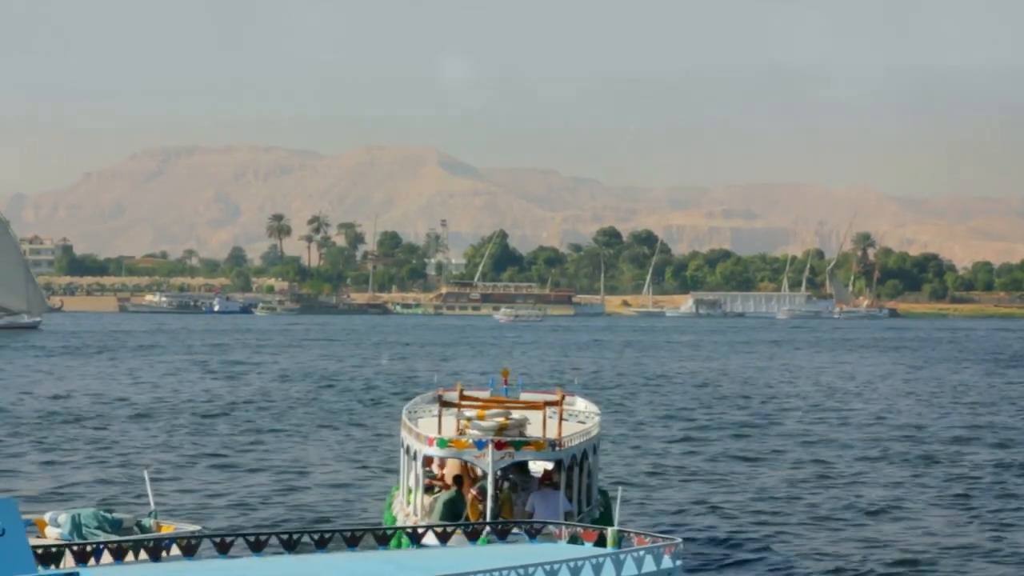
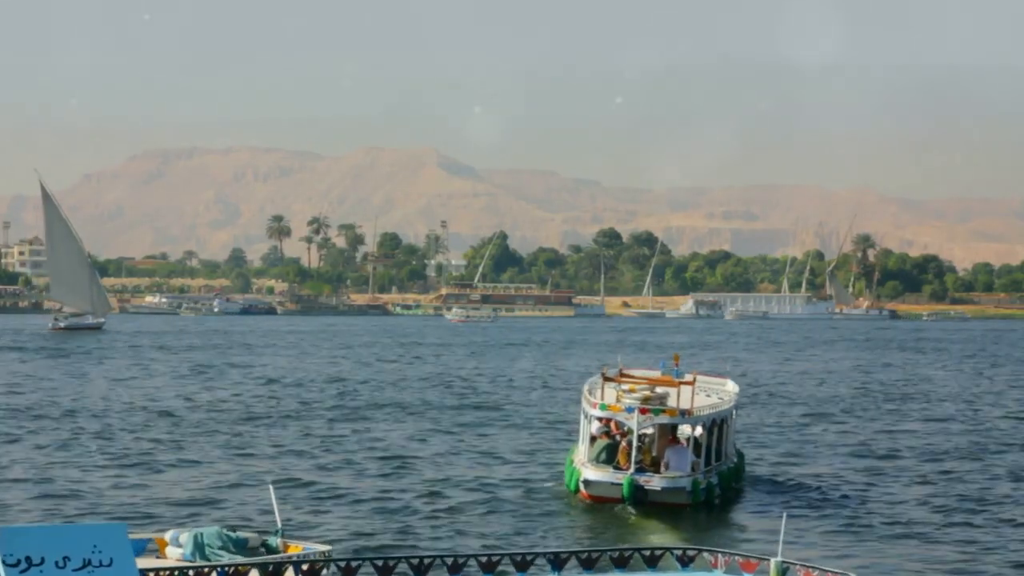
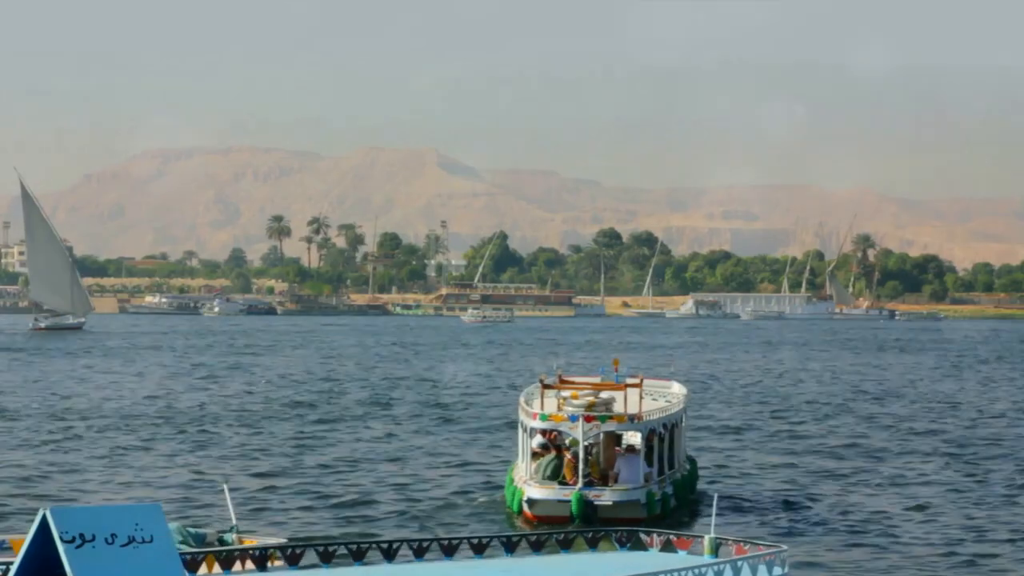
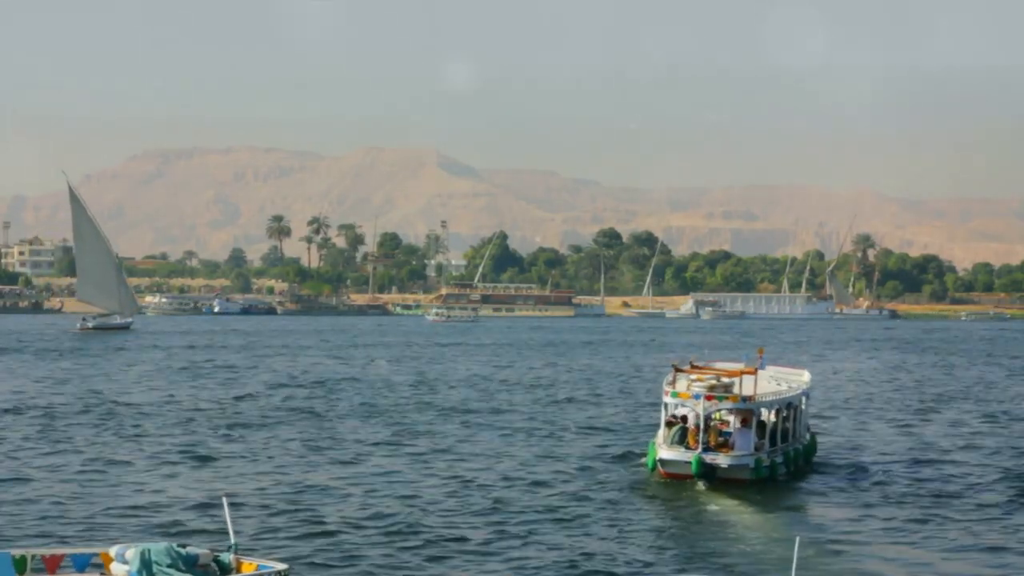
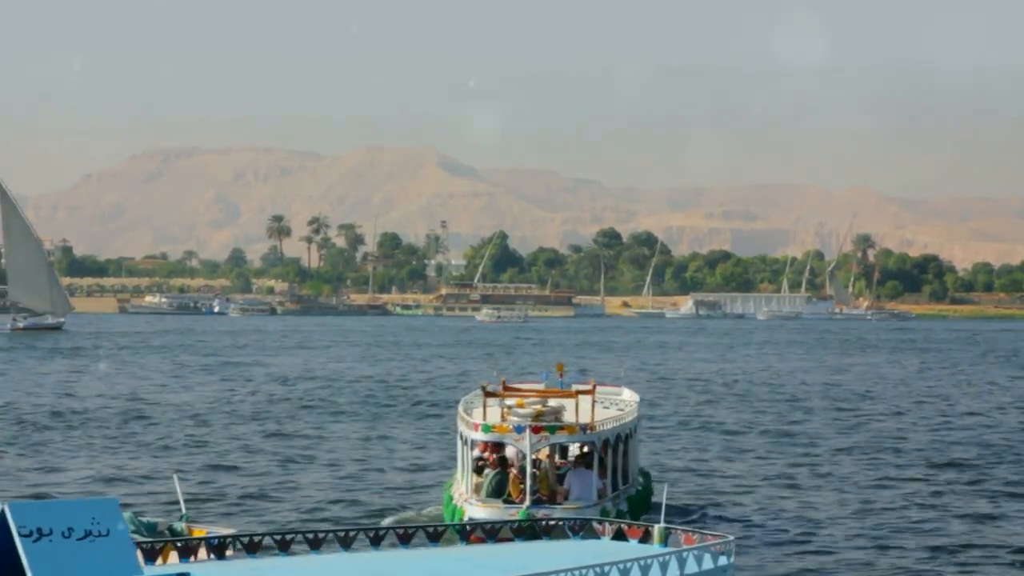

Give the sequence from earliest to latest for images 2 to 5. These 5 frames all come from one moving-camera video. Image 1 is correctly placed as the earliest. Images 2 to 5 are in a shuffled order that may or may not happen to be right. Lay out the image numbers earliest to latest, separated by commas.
5, 3, 2, 4
